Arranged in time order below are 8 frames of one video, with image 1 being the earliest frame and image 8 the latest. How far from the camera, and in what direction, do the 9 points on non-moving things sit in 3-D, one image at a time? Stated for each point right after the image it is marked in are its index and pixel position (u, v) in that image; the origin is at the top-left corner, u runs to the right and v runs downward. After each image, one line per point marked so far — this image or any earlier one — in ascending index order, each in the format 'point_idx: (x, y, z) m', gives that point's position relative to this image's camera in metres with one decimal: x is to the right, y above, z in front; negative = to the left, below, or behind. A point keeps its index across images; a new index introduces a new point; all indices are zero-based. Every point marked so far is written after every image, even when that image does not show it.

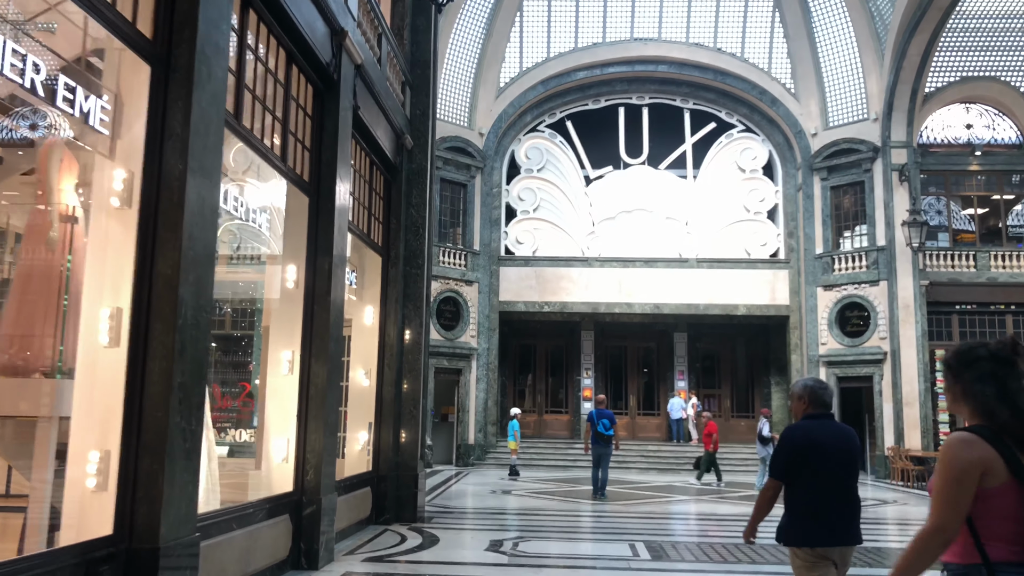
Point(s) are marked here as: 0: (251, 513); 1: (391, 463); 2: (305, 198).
0: (-2.0, -1.8, +6.5) m
1: (-1.5, -2.2, +10.6) m
2: (-1.9, +0.8, +7.8) m
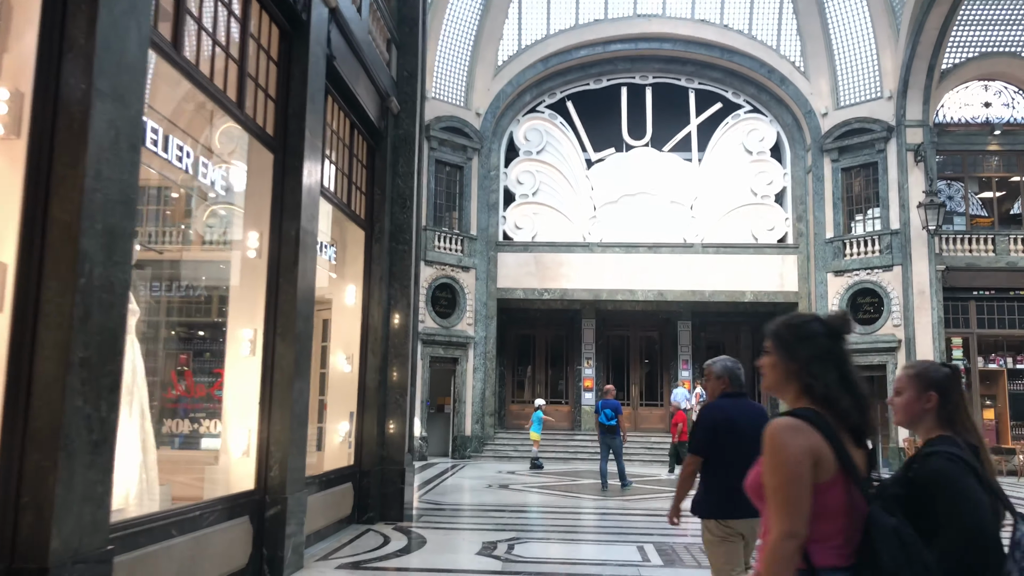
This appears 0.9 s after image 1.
0: (-2.1, -1.5, +5.6) m
1: (-1.6, -1.9, +9.6) m
2: (-2.0, +1.1, +6.8) m
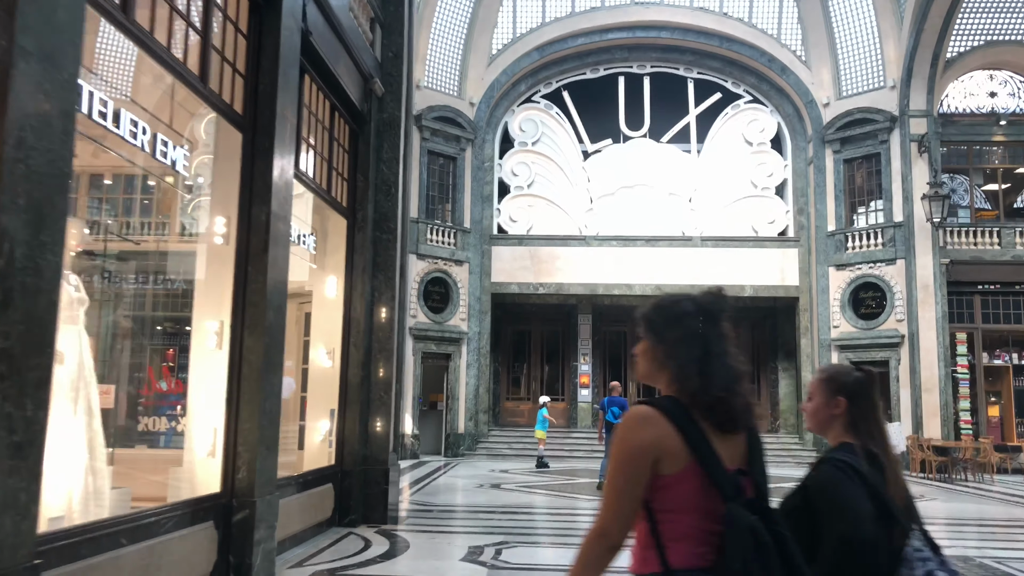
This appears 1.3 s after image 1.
0: (-2.2, -1.4, +5.1) m
1: (-1.7, -1.8, +9.2) m
2: (-2.1, +1.2, +6.4) m
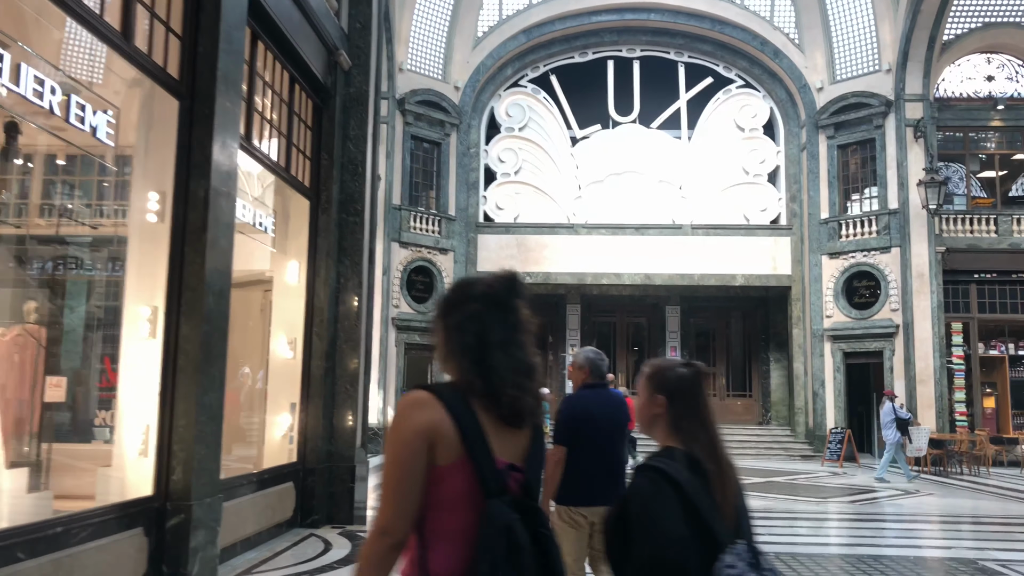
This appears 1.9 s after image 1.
0: (-2.4, -1.3, +4.6) m
1: (-2.0, -1.7, +8.6) m
2: (-2.4, +1.3, +5.8) m
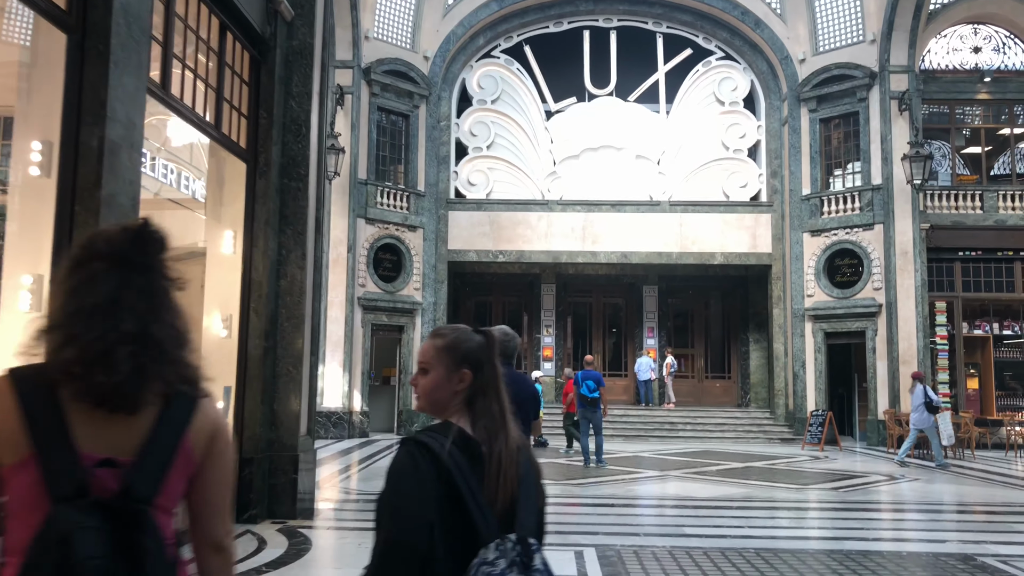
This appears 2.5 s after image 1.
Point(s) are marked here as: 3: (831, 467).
0: (-2.7, -1.2, +3.8) m
1: (-2.4, -1.4, +7.9) m
2: (-2.7, +1.5, +5.0) m
3: (+5.3, -3.0, +14.0) m
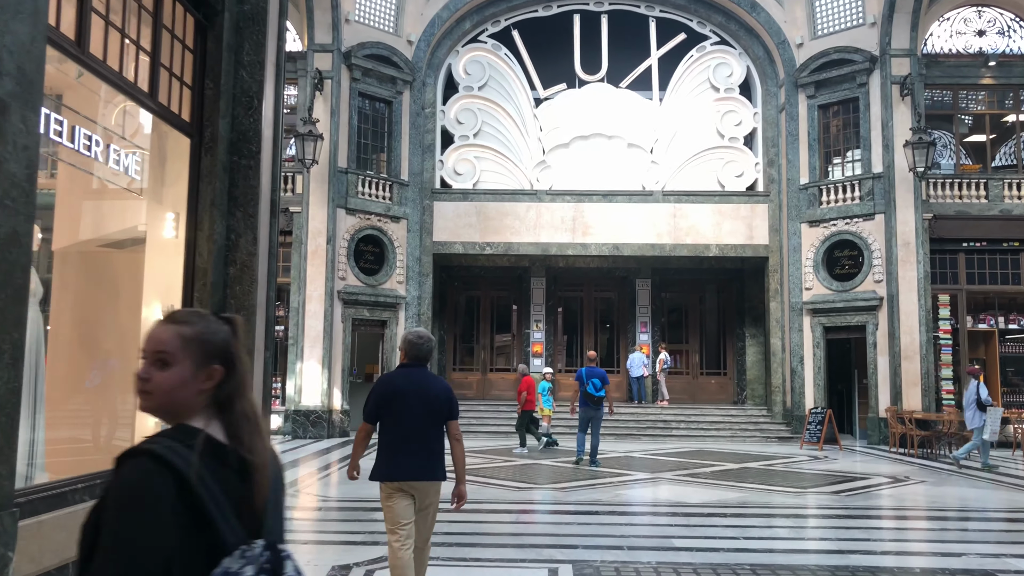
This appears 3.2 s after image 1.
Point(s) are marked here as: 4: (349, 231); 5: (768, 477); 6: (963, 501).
0: (-3.0, -1.1, +3.1) m
1: (-2.6, -1.3, +7.1) m
2: (-2.9, +1.6, +4.2) m
3: (+5.1, -2.9, +13.3) m
4: (-3.6, +1.3, +18.4) m
5: (+3.7, -2.7, +12.1) m
6: (+5.6, -2.6, +10.4) m
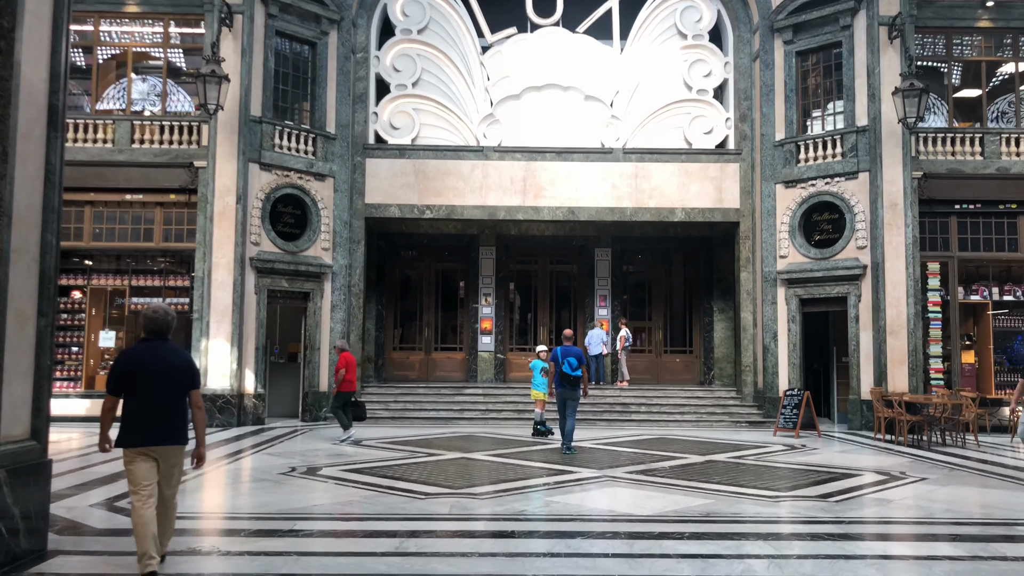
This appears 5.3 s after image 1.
0: (-3.6, -0.8, +0.8) m
1: (-3.4, -1.0, +4.9) m
2: (-3.6, +1.9, +1.9) m
3: (+4.1, -2.4, +11.4) m
4: (-4.8, +1.9, +16.1) m
5: (+2.7, -2.2, +10.1) m
6: (+4.7, -2.2, +8.4) m
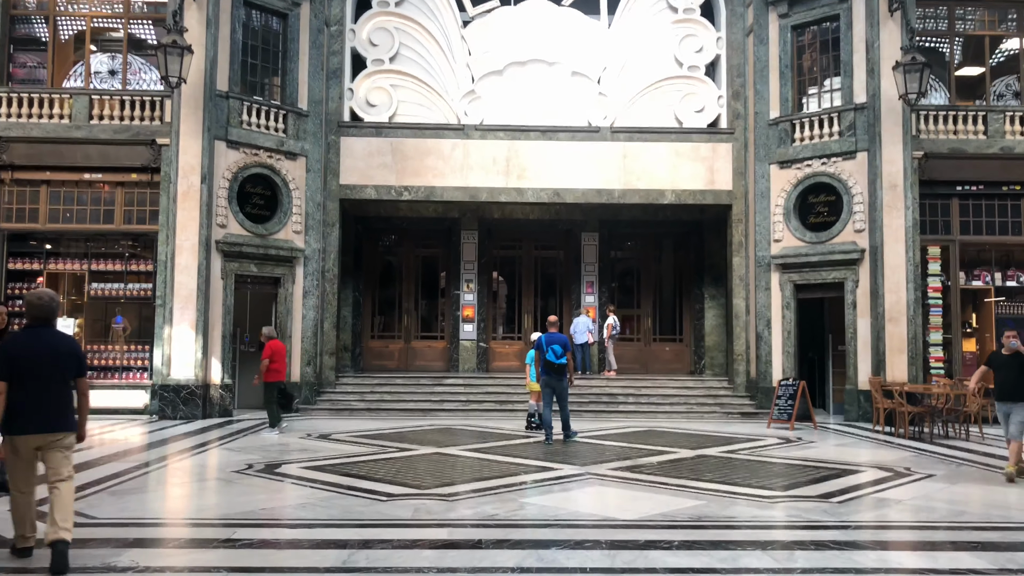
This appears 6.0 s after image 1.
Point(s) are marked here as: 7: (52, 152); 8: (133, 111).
0: (-3.8, -0.7, 0.0) m
1: (-3.6, -0.8, +4.1) m
2: (-3.8, +2.0, +1.1) m
3: (+3.8, -2.1, +10.7) m
4: (-5.1, +2.2, +15.2) m
5: (+2.5, -2.0, +9.4) m
6: (+4.4, -2.0, +7.7) m
7: (-8.3, +2.4, +15.0) m
8: (-6.8, +3.2, +15.1) m
